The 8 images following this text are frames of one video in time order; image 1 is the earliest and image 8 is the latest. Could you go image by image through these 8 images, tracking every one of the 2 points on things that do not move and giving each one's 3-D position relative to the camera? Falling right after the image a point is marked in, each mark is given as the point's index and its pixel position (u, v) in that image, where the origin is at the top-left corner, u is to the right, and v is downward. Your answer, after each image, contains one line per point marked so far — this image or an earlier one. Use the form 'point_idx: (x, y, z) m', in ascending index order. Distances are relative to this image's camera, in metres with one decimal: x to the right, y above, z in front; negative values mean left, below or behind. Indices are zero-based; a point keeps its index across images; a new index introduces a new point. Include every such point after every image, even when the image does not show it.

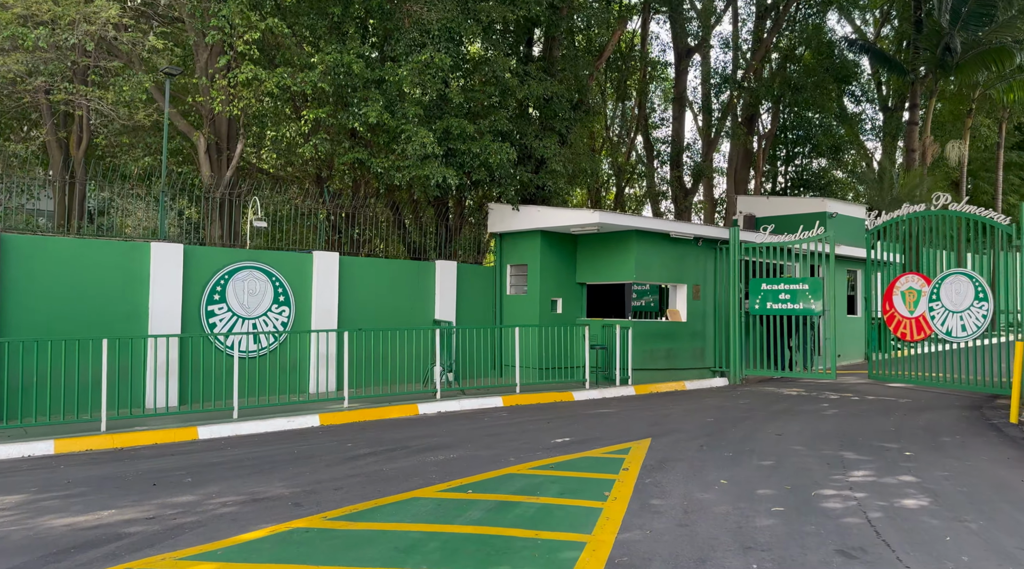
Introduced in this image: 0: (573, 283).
0: (+1.3, 0.0, +16.1) m
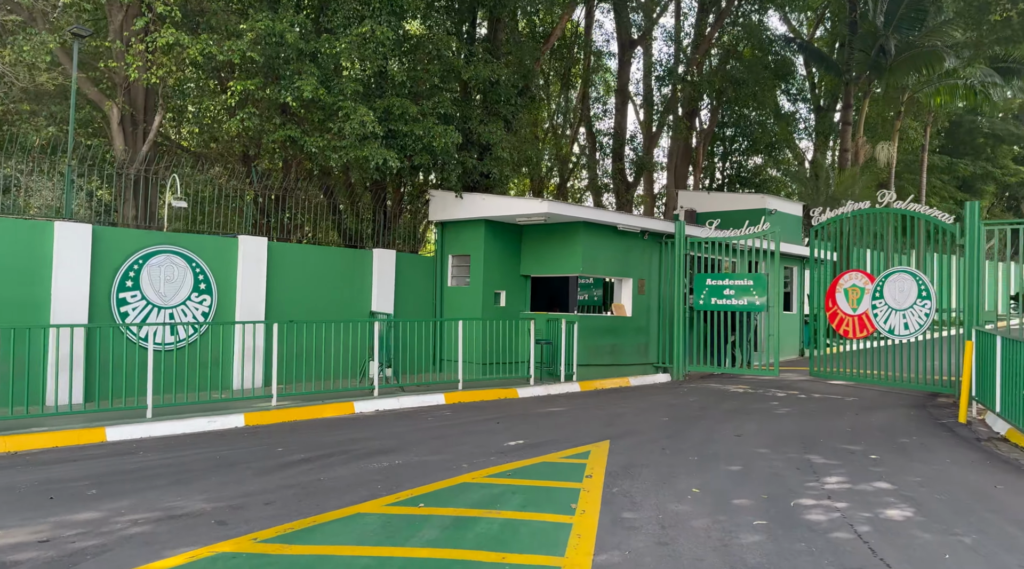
0: (+0.1, +0.2, +15.5) m
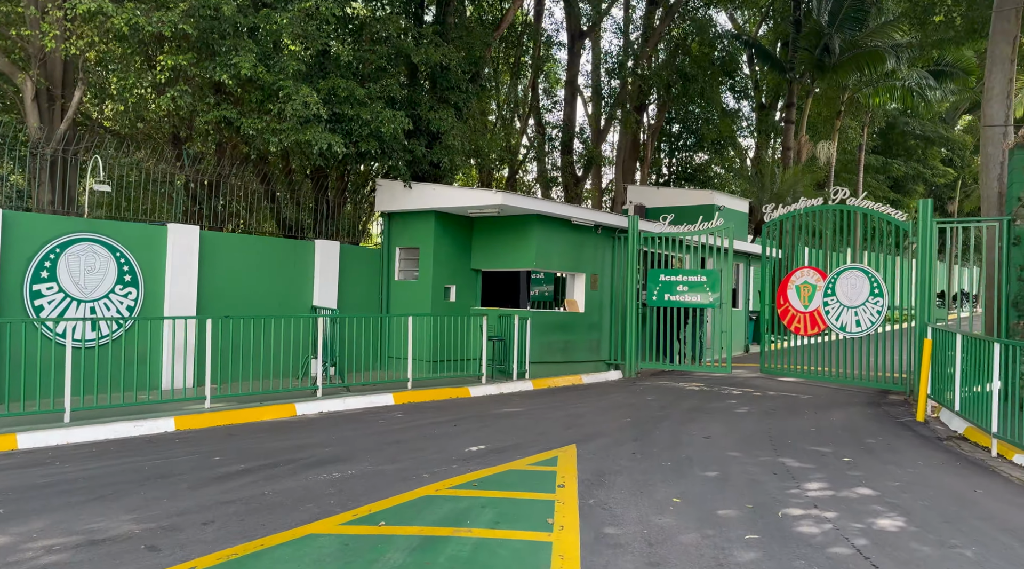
0: (-0.8, +0.3, +14.9) m
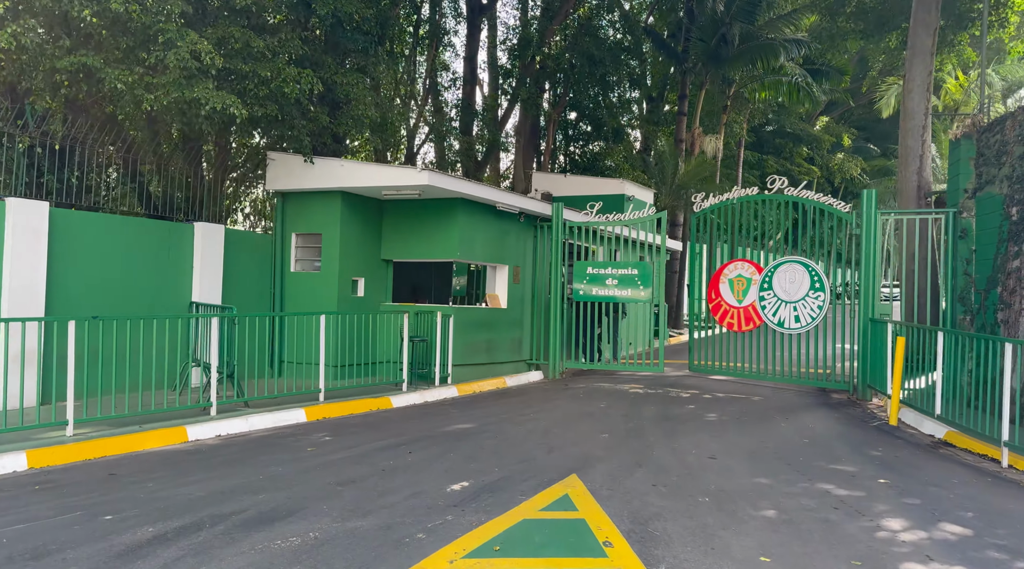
0: (-2.2, +0.4, +13.1) m
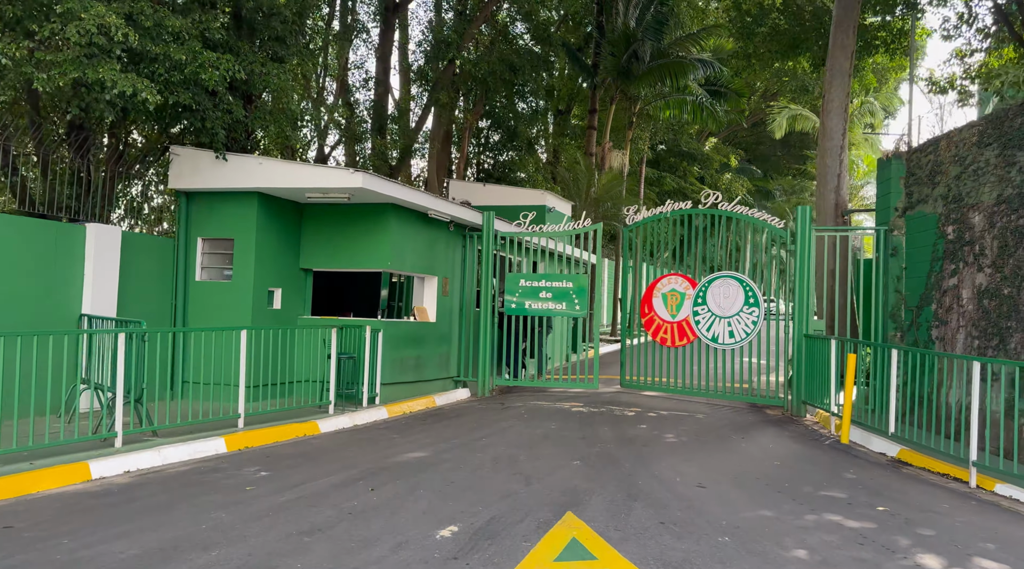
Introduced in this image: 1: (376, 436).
0: (-3.3, +0.2, +12.0) m
1: (-1.6, -1.7, +9.3) m
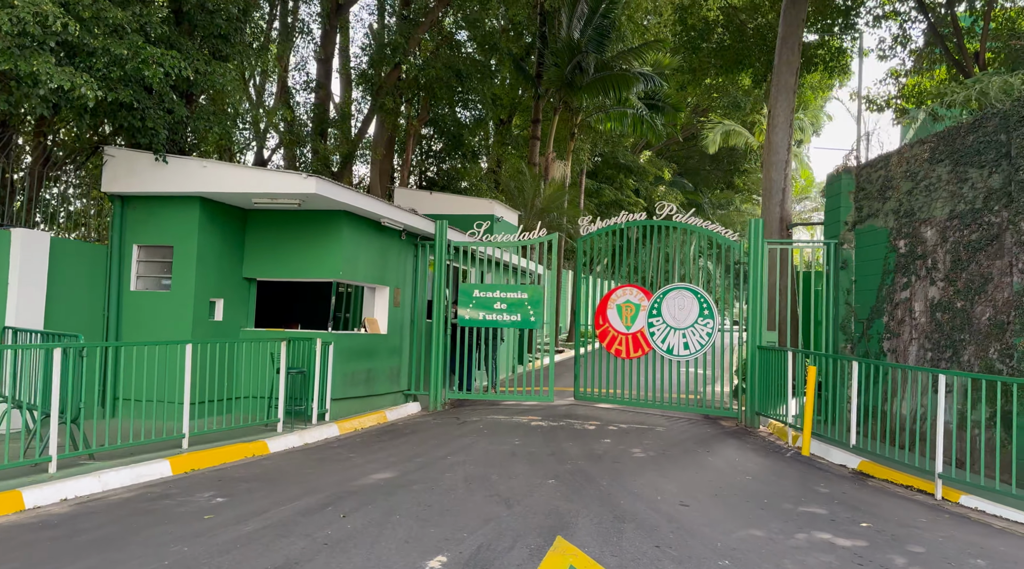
0: (-3.9, +0.1, +11.4) m
1: (-2.0, -1.9, +8.8) m
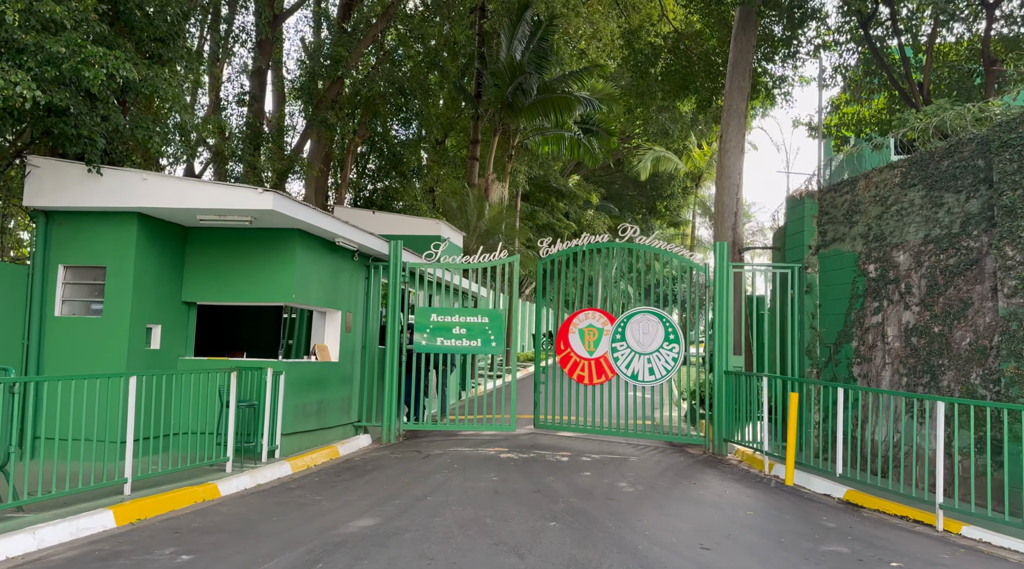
0: (-4.4, -0.2, +10.4) m
1: (-2.2, -2.1, +8.0) m
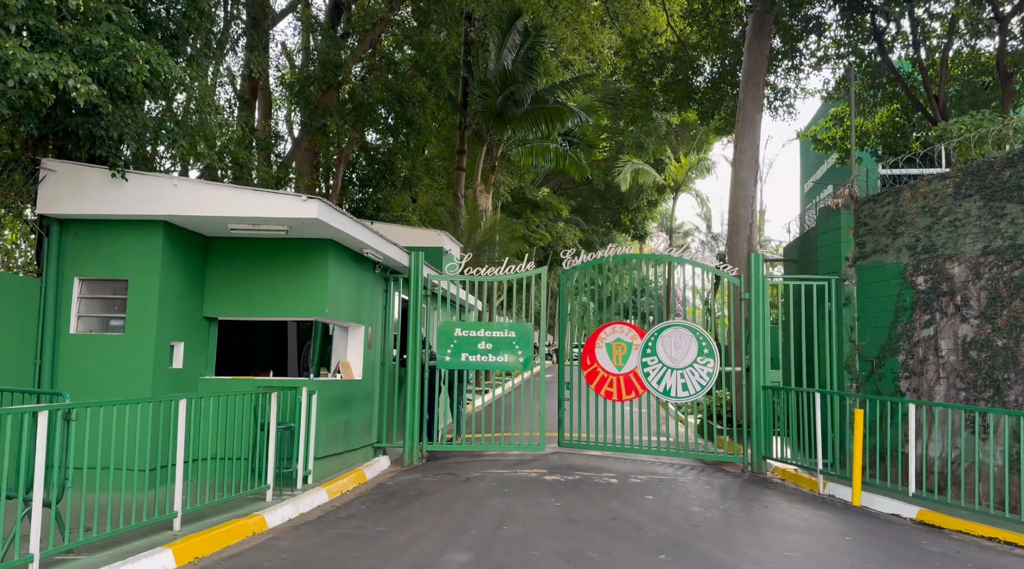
0: (-3.8, -0.4, +9.6) m
1: (-1.5, -2.2, +7.4) m
